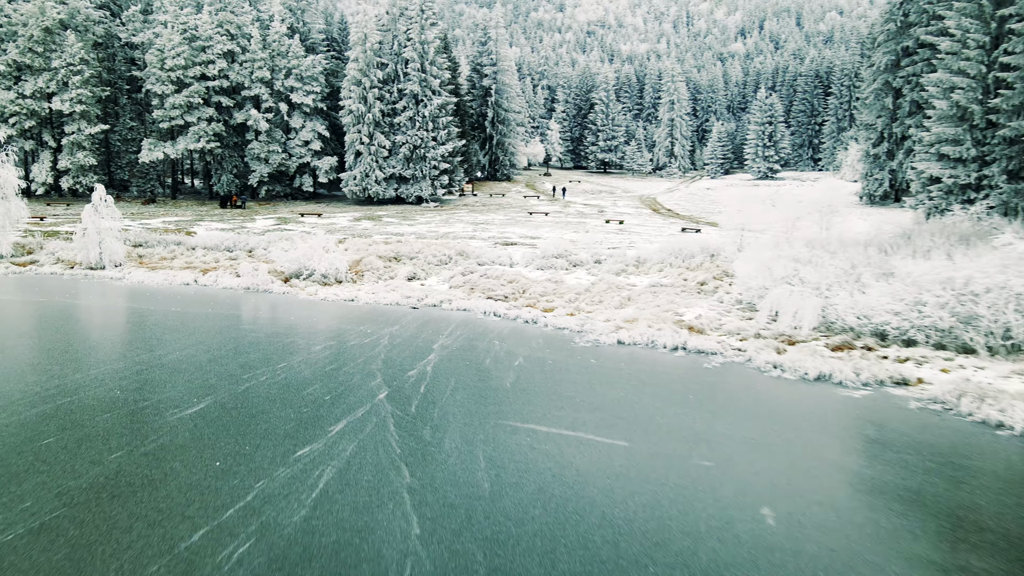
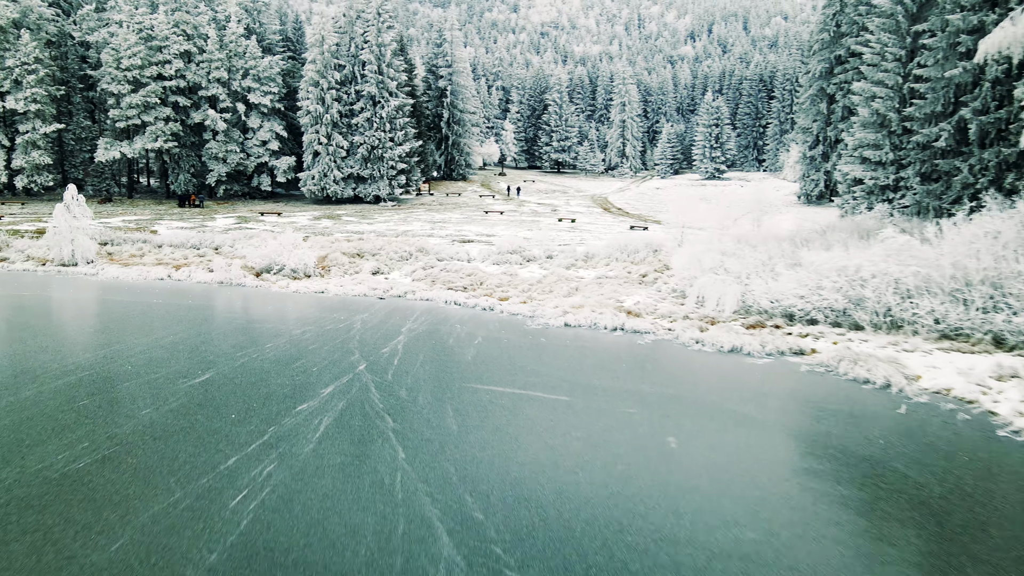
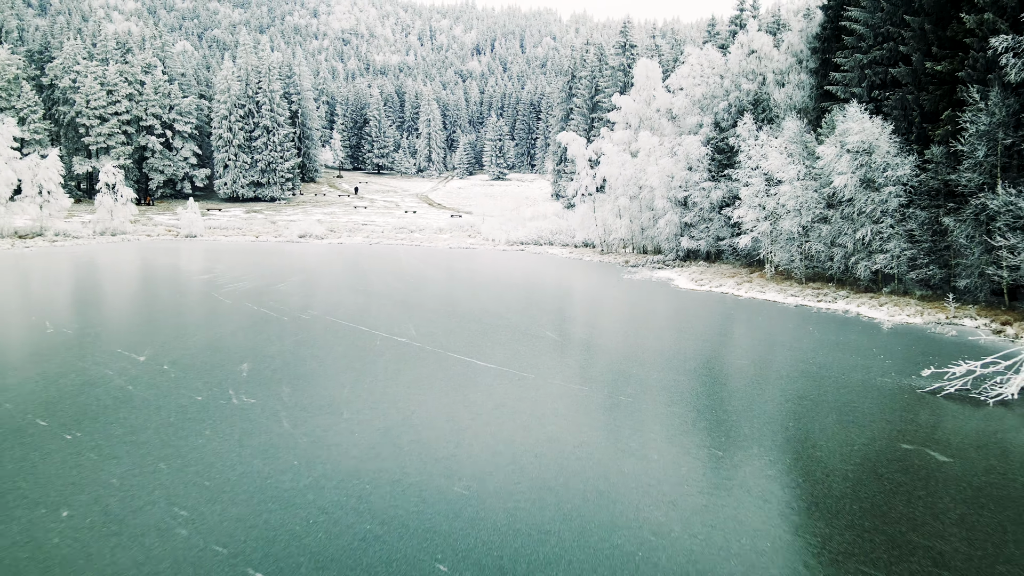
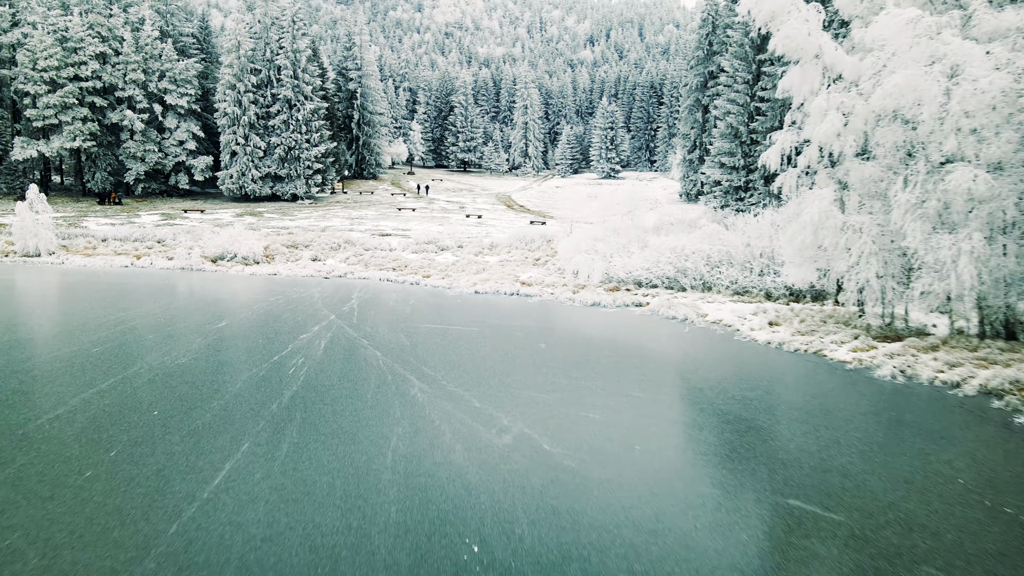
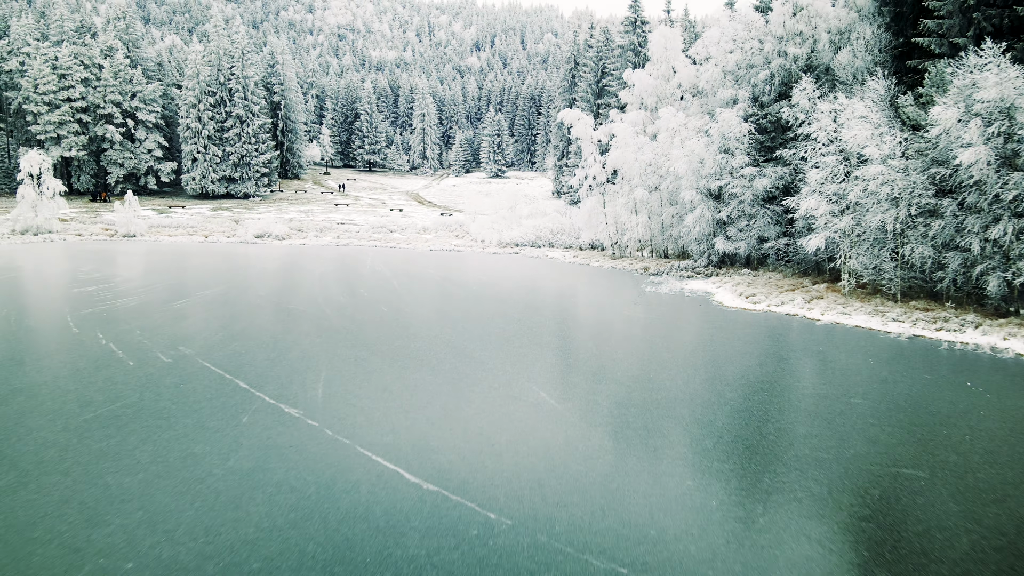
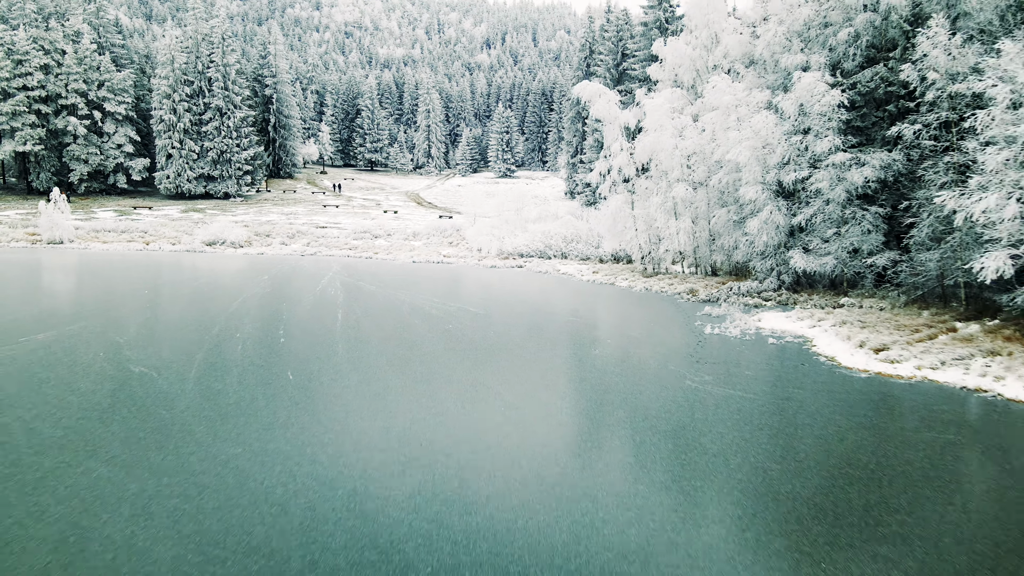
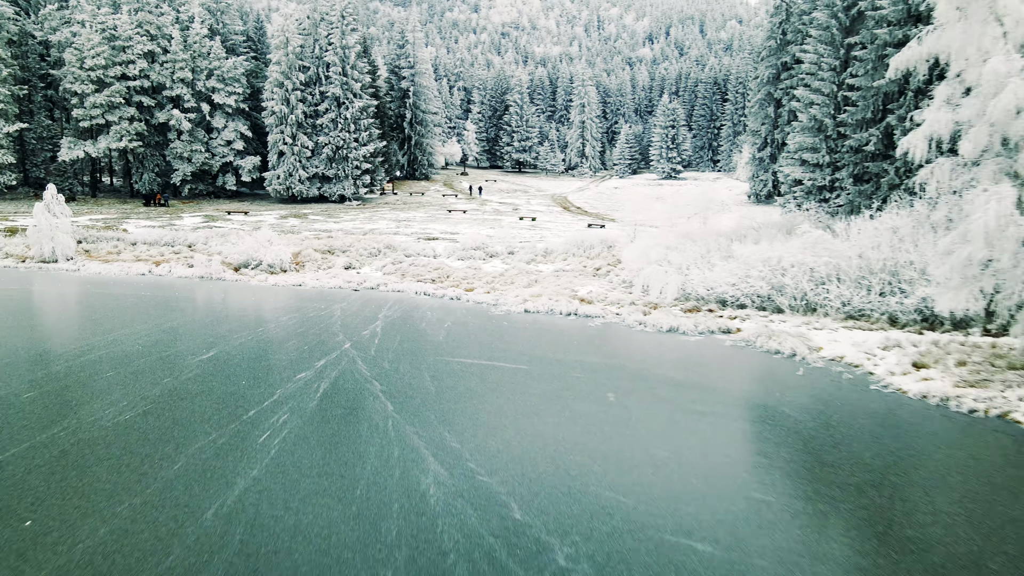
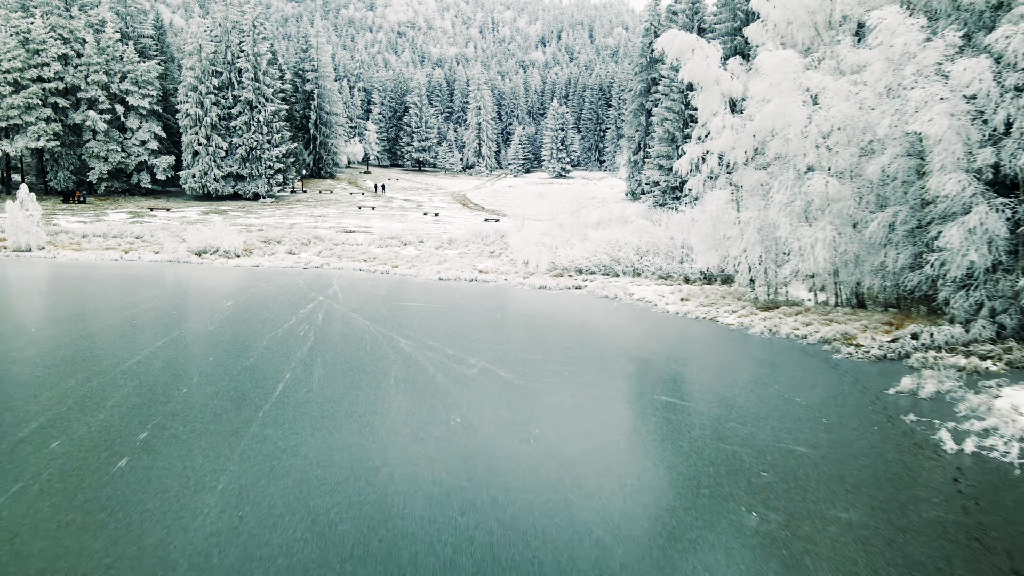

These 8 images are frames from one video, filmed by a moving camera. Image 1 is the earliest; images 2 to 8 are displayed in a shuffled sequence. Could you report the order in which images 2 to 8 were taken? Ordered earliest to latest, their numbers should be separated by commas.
2, 7, 4, 8, 6, 5, 3
